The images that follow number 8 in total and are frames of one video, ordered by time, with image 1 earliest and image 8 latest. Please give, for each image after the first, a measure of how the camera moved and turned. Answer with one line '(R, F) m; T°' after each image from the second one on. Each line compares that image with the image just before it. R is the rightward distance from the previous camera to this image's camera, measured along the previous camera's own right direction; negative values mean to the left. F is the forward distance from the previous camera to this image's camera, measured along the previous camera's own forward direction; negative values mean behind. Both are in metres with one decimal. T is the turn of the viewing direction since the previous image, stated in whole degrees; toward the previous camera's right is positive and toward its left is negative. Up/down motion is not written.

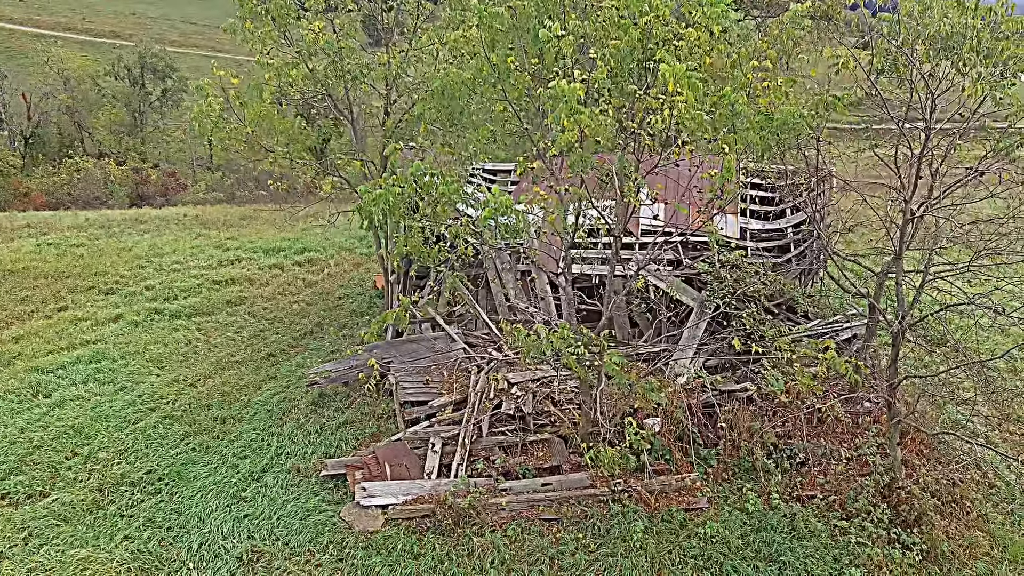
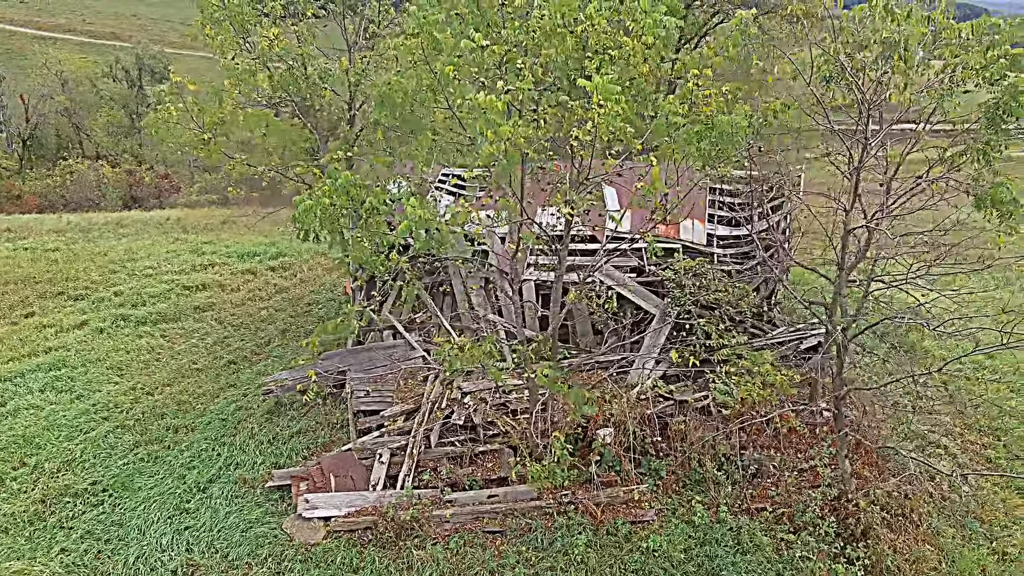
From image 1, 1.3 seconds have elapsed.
(+0.7, +0.1) m; 0°
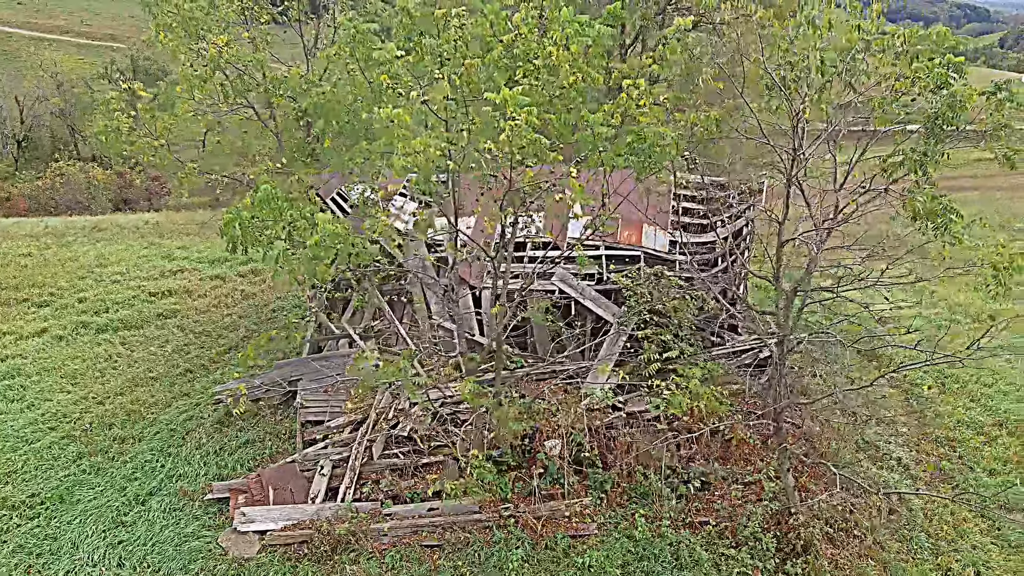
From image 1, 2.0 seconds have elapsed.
(+0.7, +0.1) m; 0°
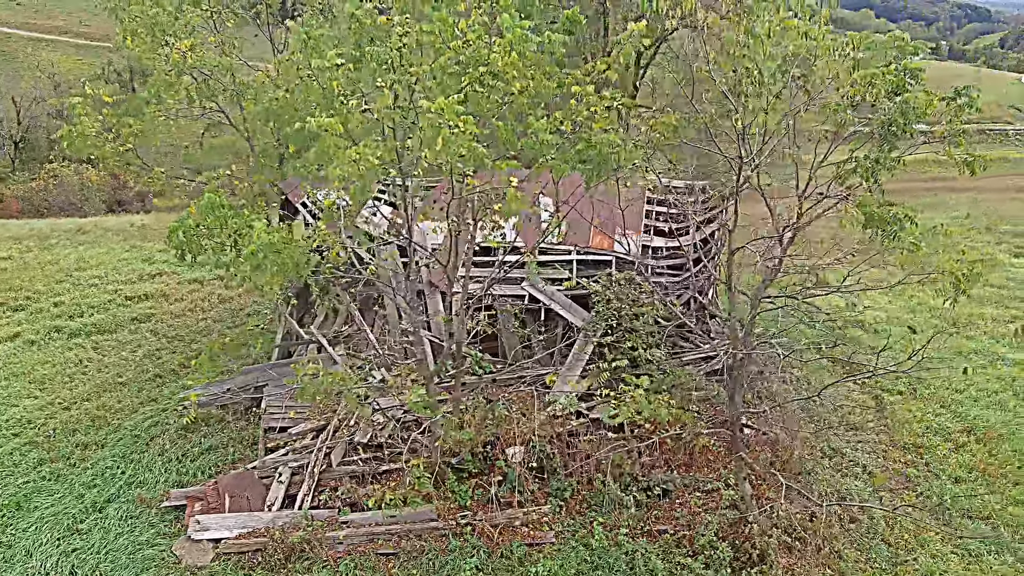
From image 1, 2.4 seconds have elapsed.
(+0.5, 0.0) m; 0°
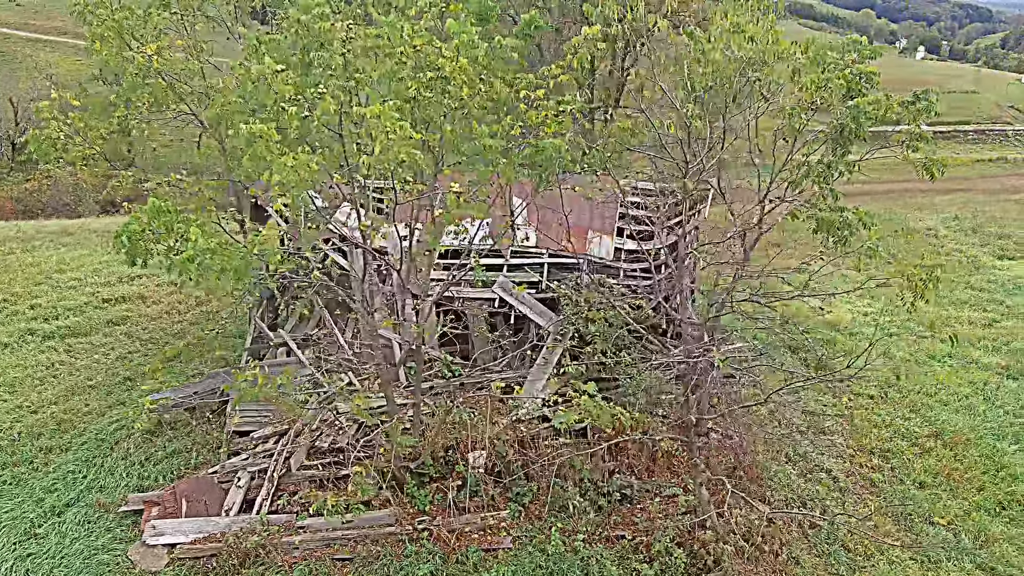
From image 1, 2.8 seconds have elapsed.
(+0.5, 0.0) m; 0°
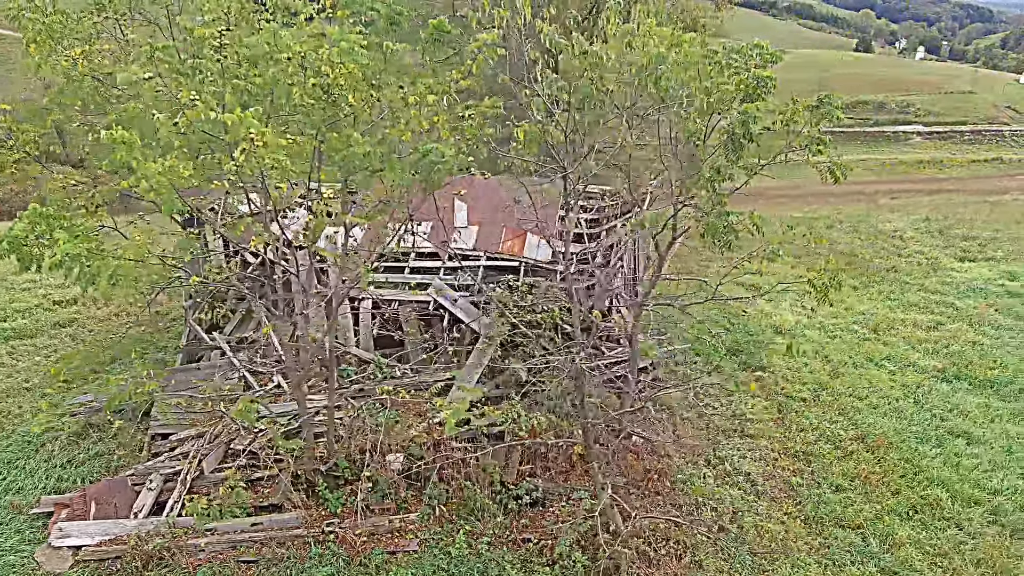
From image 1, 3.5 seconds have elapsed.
(+1.1, 0.0) m; 0°
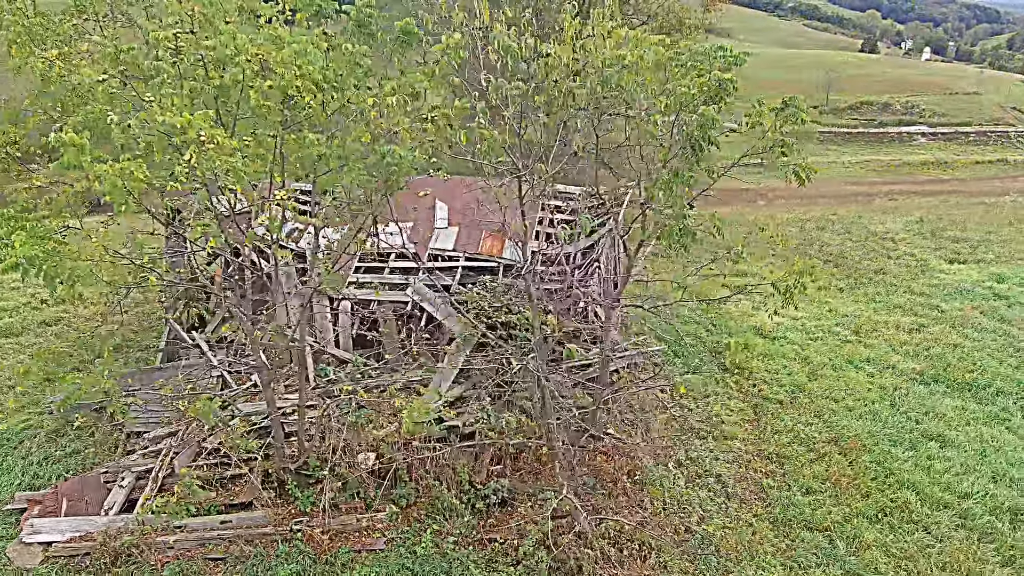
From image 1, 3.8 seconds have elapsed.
(+0.4, 0.0) m; 0°
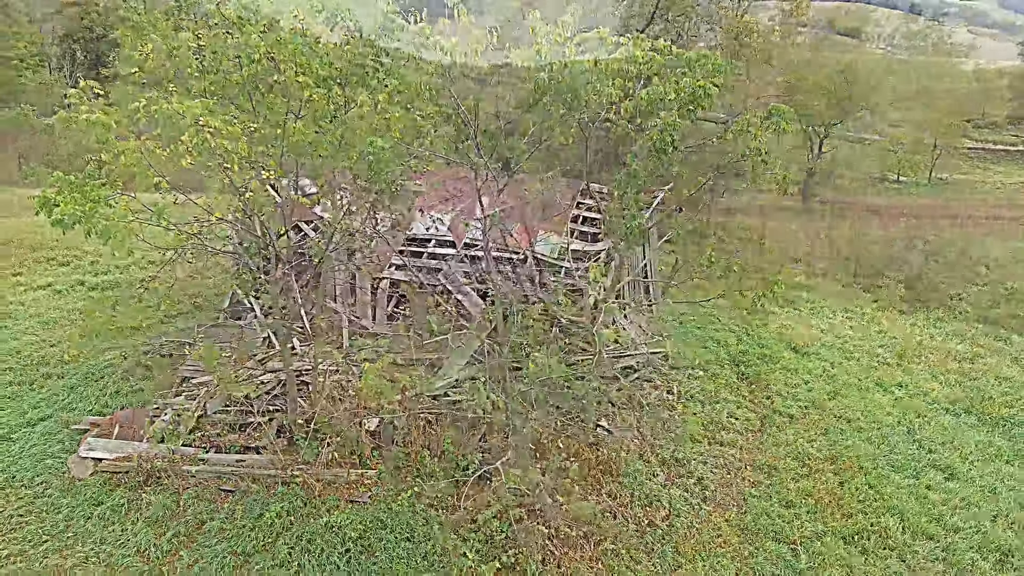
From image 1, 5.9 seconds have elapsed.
(+1.6, -0.4) m; -10°
